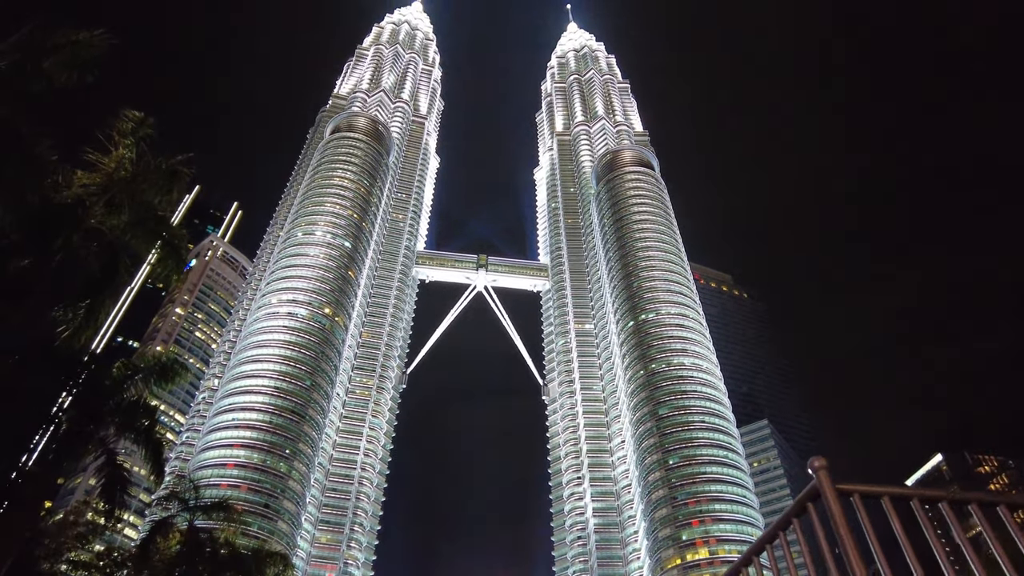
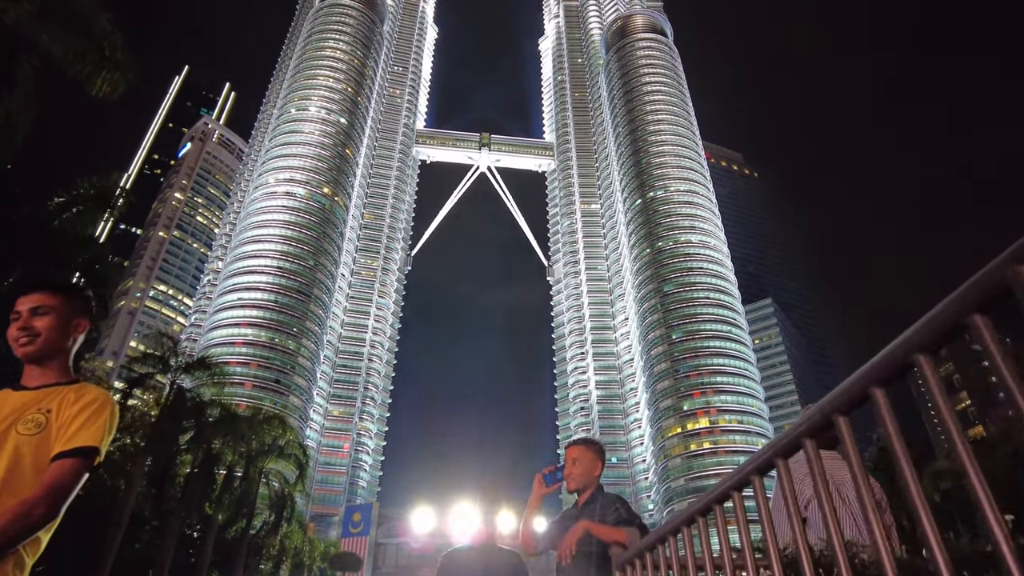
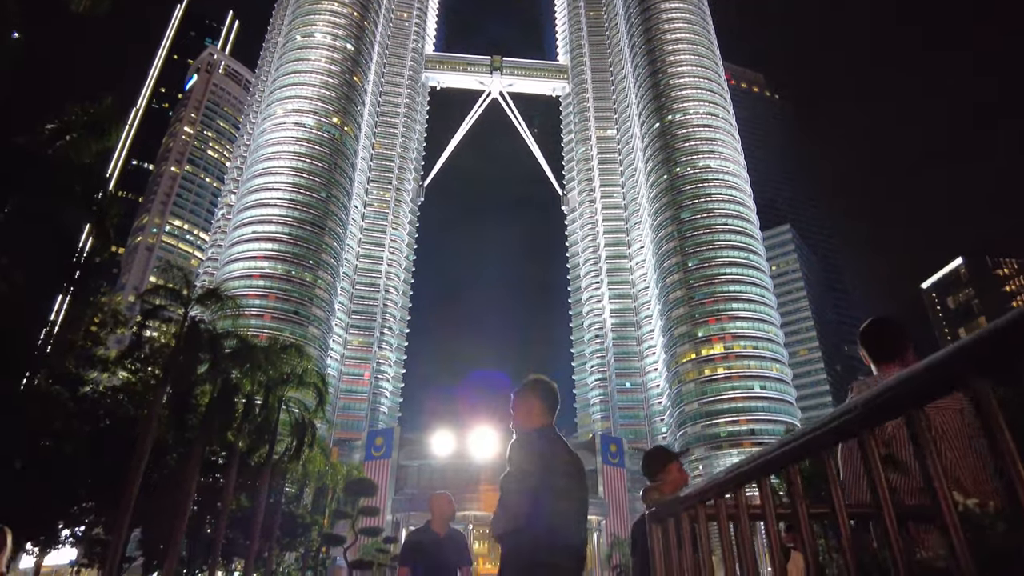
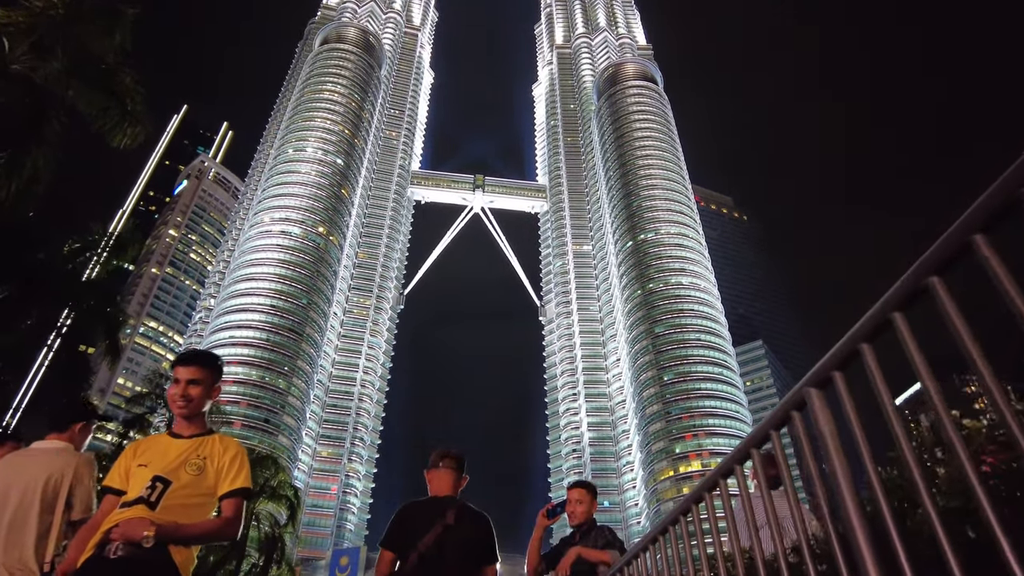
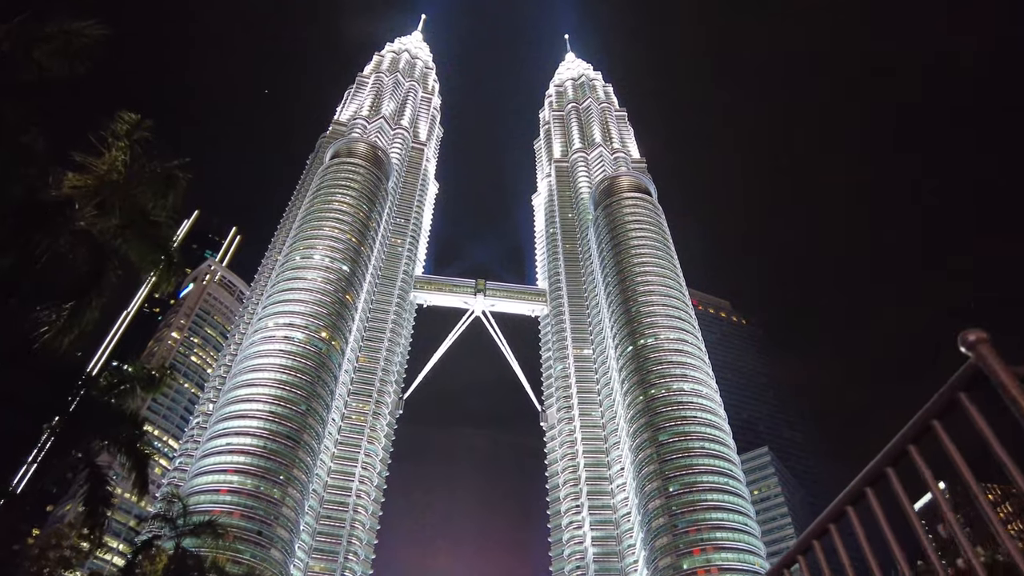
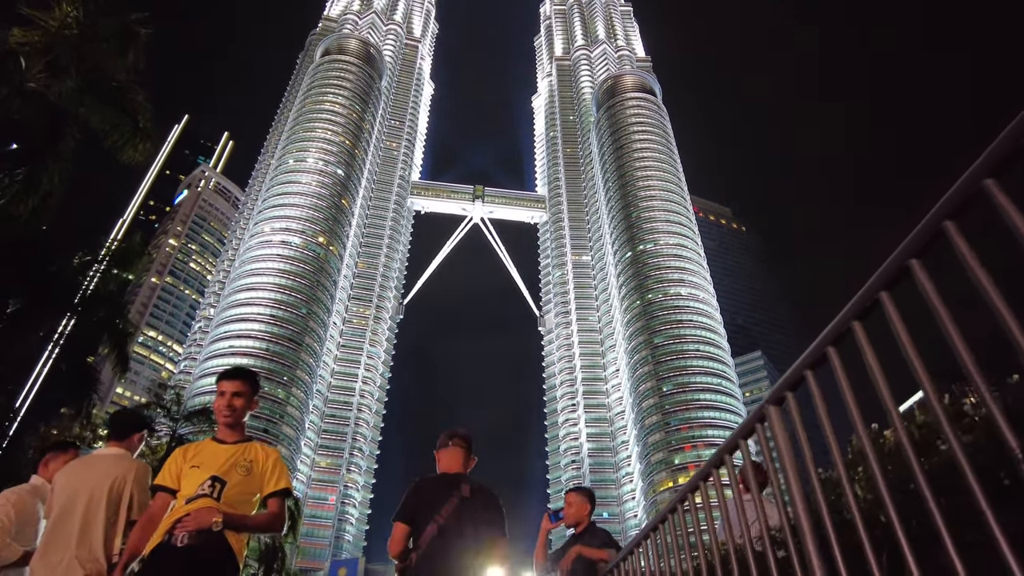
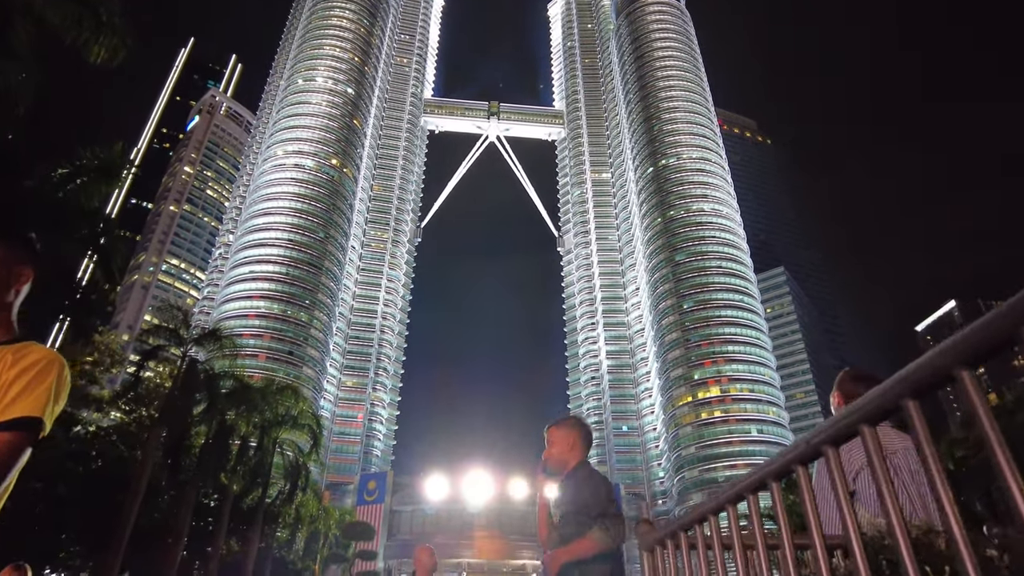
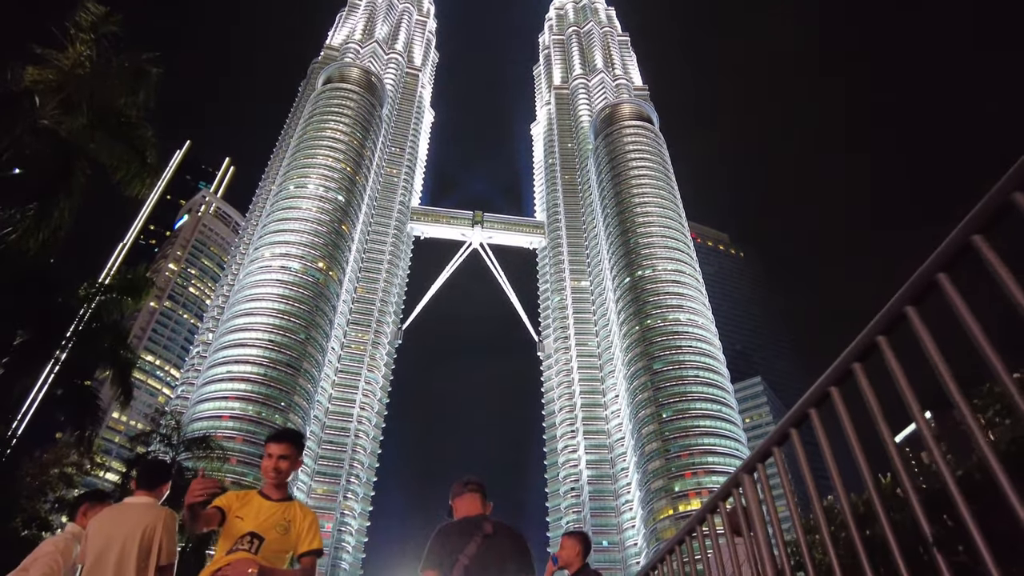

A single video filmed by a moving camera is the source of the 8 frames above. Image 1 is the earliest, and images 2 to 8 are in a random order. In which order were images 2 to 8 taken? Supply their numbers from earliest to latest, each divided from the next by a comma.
5, 8, 6, 4, 2, 7, 3
